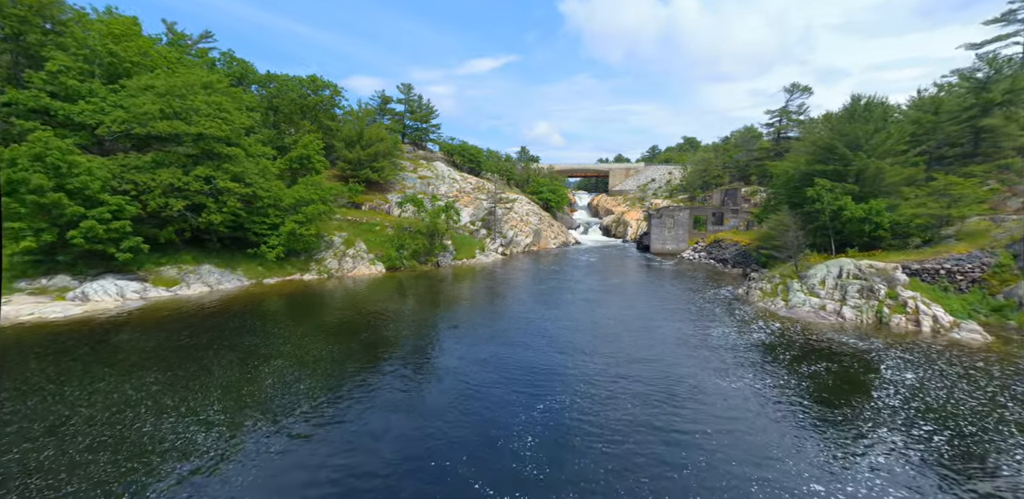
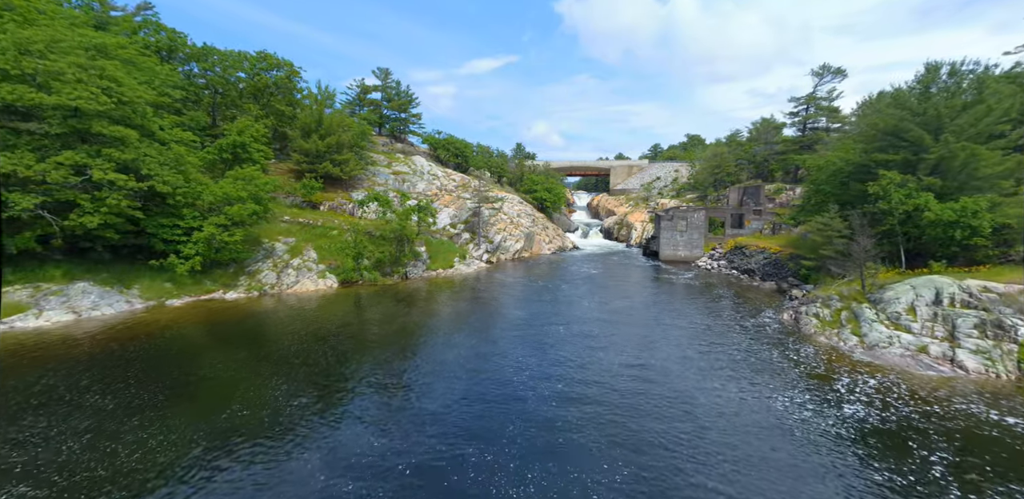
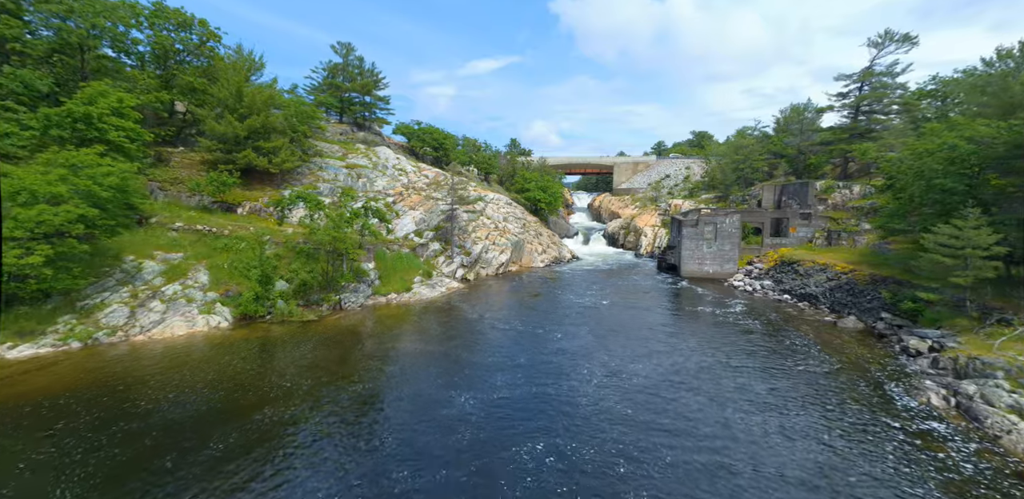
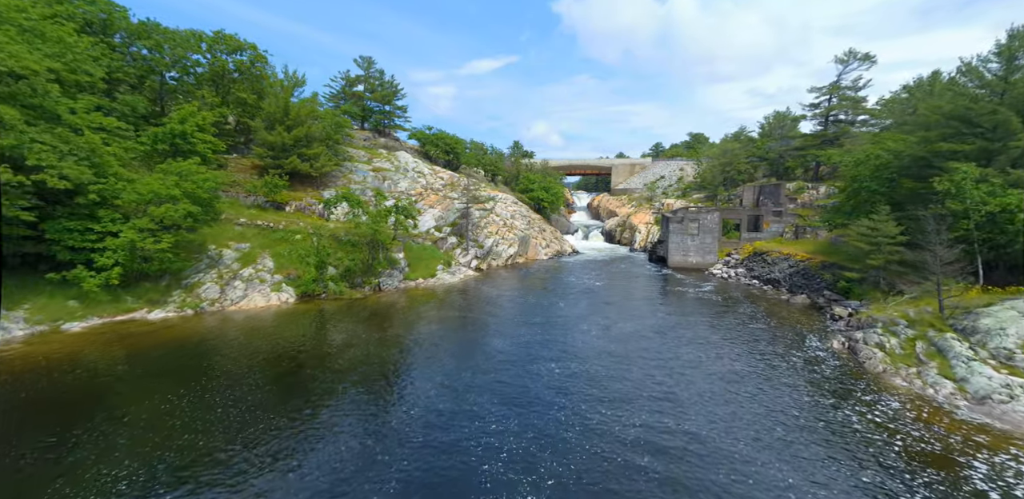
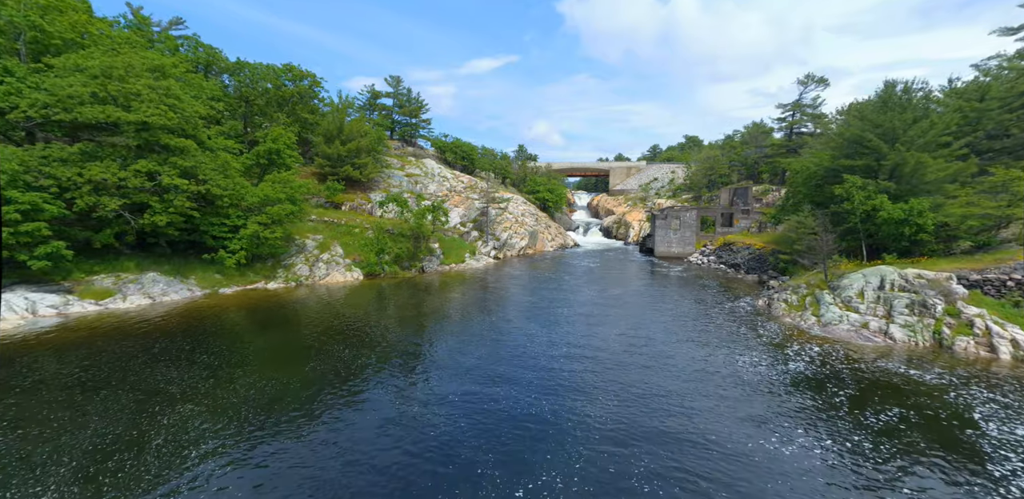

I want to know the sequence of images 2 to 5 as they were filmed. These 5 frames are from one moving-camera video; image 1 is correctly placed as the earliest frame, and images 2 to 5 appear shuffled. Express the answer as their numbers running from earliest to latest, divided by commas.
5, 2, 4, 3
